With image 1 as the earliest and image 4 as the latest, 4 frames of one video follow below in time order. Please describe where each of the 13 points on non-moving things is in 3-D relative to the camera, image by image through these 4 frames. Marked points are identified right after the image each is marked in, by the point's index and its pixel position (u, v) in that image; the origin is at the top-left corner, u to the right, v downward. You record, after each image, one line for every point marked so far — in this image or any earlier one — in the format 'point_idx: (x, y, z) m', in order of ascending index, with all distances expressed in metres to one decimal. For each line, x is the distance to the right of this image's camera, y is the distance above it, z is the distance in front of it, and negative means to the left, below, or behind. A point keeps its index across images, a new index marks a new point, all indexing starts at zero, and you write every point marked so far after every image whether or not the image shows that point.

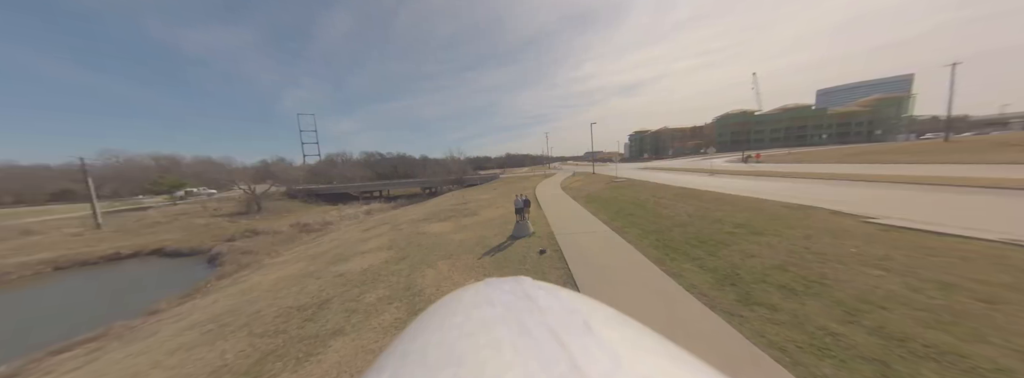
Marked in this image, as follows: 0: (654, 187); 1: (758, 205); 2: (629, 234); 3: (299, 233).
0: (+9.2, +0.2, +15.5) m
1: (+8.7, -0.5, +8.4) m
2: (+4.3, -1.7, +8.6) m
3: (-17.6, -3.6, +19.5) m
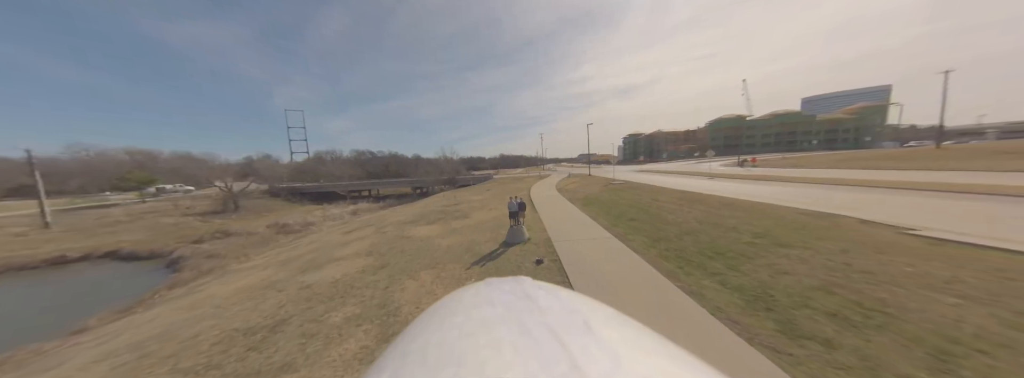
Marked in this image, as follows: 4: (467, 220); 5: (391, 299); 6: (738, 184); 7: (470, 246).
0: (+8.8, 0.0, +14.9) m
1: (+8.5, -0.7, +7.7) m
2: (+4.1, -1.8, +7.8) m
3: (-18.1, -3.5, +18.2) m
4: (-2.7, -1.8, +14.2) m
5: (-3.1, -2.8, +6.1) m
6: (+18.5, +0.4, +19.5) m
7: (-1.7, -2.3, +9.5) m
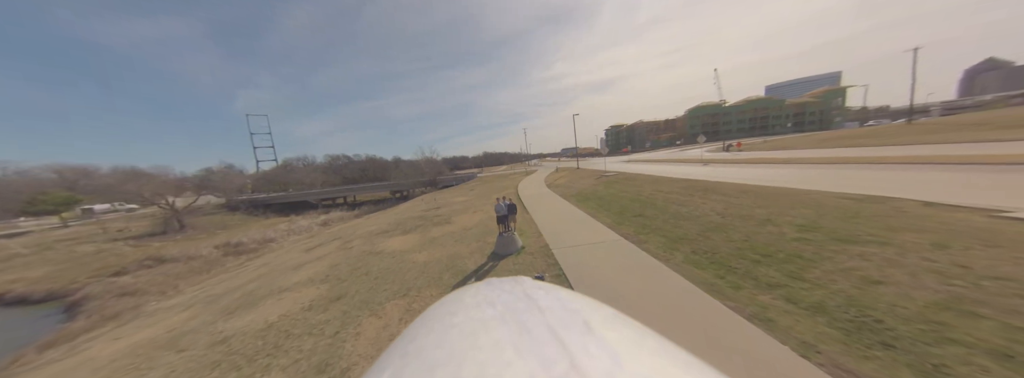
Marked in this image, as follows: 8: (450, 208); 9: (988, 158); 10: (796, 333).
0: (+8.0, +0.5, +13.8) m
1: (+8.2, -0.2, +6.6) m
2: (+3.9, -1.5, +6.4) m
3: (-18.8, -4.4, +15.5) m
4: (-3.3, -1.9, +12.5) m
5: (-3.2, -3.0, +4.3) m
6: (+17.4, +1.6, +19.0) m
7: (-2.0, -2.3, +7.8) m
8: (-4.6, -1.4, +17.8) m
9: (+26.8, +1.8, +13.6) m
10: (+3.9, -2.0, +3.2) m
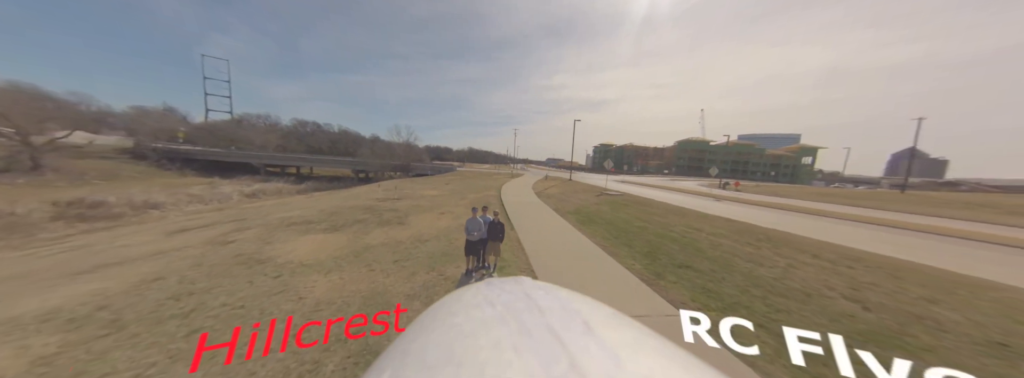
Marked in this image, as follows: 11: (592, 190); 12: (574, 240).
0: (+7.3, -0.9, +11.0) m
1: (+7.9, -1.7, +3.8) m
2: (+3.5, -2.3, +3.3) m
3: (-20.1, -1.4, +10.3) m
4: (-4.2, -1.5, +8.7) m
5: (-3.5, -2.5, +0.6) m
6: (+16.2, -1.4, +17.0) m
7: (-2.6, -2.1, +4.2) m
8: (-5.8, -0.8, +13.9) m
9: (+25.9, -2.8, +12.4) m
10: (+3.7, -2.7, +0.1) m
11: (+6.1, -0.1, +18.1) m
12: (+1.9, -1.7, +7.3) m
